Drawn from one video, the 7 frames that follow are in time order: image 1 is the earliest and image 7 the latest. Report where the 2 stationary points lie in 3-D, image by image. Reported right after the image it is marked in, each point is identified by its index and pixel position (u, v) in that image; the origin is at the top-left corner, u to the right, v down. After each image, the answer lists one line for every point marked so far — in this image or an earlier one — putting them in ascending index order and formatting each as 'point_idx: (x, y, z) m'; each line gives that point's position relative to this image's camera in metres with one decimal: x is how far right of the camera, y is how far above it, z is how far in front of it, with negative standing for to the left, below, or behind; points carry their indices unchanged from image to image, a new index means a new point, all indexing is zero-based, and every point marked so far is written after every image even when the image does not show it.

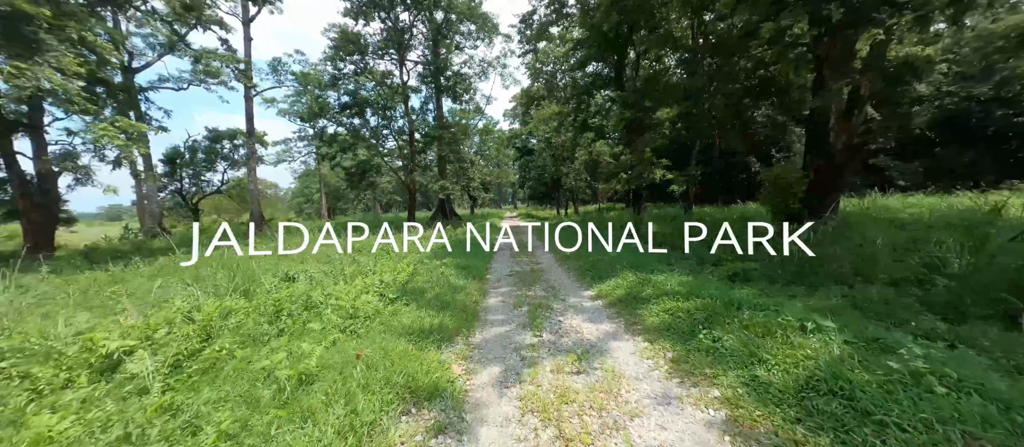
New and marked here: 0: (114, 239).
0: (-18.1, -0.7, +16.4) m
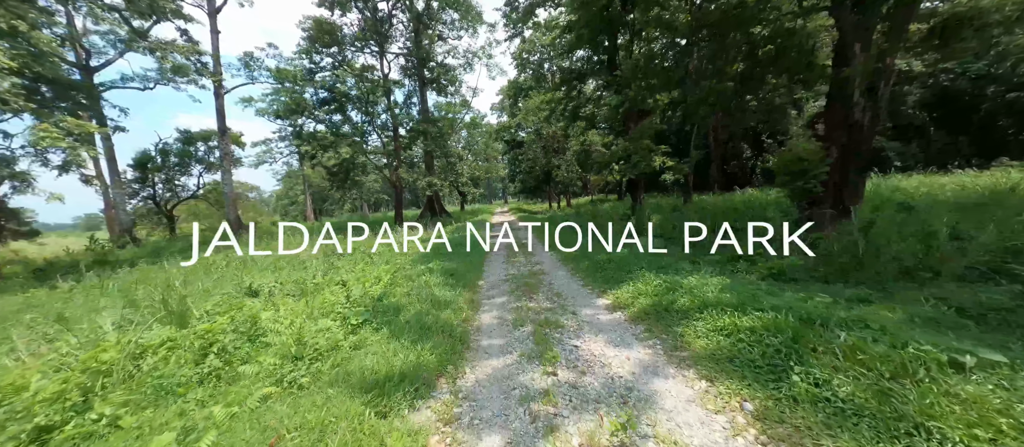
0: (-18.4, -1.2, +15.1) m
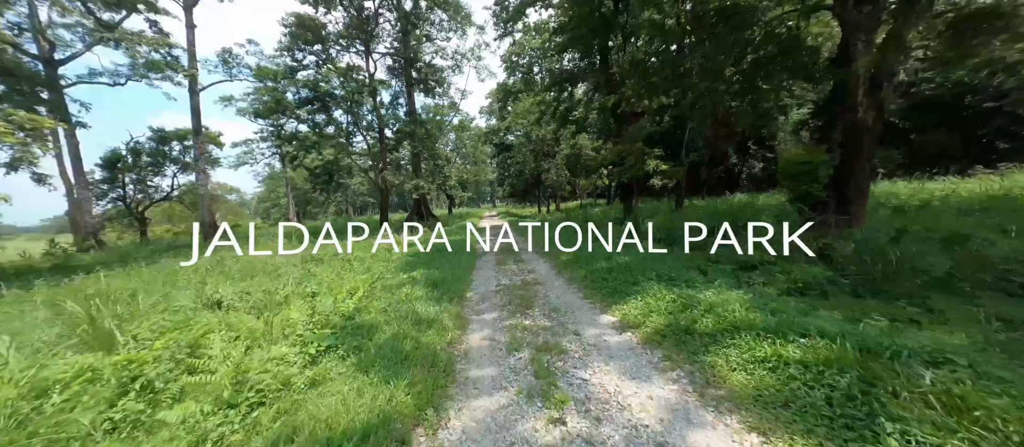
0: (-18.8, -1.3, +14.1) m
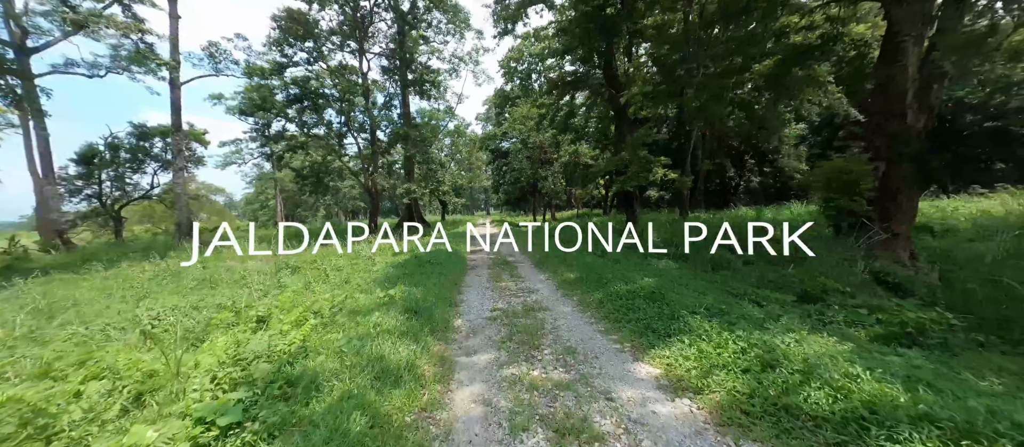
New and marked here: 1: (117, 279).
0: (-19.0, -1.1, +12.9) m
1: (-9.4, -1.3, +8.5) m
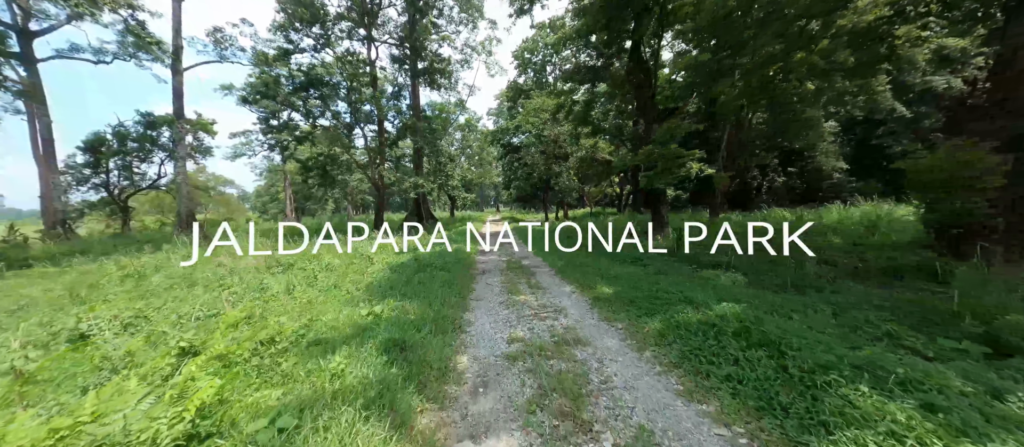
0: (-18.6, -0.7, +12.3) m
1: (-9.1, -1.1, +7.8) m
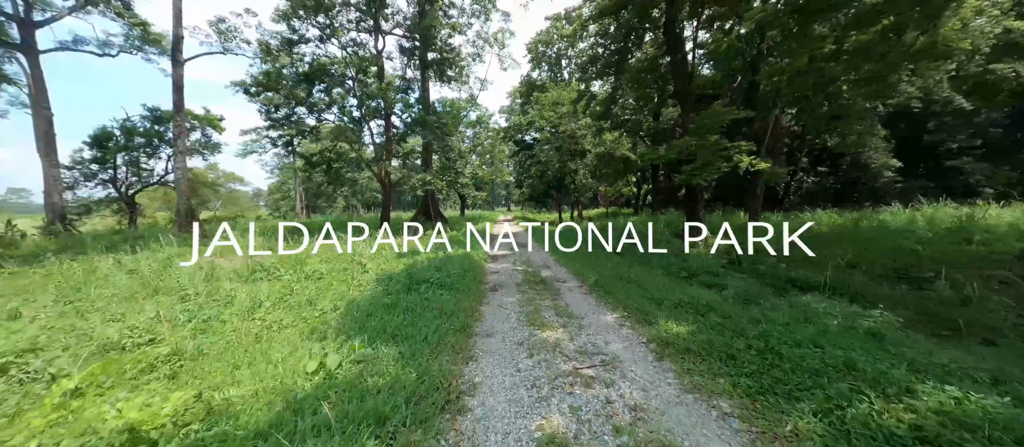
0: (-18.1, -0.6, +11.7) m
1: (-8.8, -1.1, +6.8) m
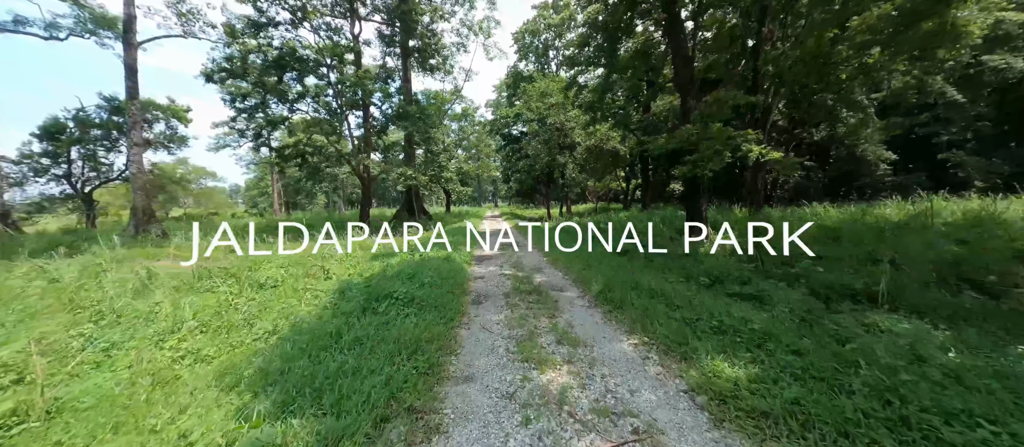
0: (-18.5, -0.6, +10.2) m
1: (-9.0, -1.1, +5.7) m
